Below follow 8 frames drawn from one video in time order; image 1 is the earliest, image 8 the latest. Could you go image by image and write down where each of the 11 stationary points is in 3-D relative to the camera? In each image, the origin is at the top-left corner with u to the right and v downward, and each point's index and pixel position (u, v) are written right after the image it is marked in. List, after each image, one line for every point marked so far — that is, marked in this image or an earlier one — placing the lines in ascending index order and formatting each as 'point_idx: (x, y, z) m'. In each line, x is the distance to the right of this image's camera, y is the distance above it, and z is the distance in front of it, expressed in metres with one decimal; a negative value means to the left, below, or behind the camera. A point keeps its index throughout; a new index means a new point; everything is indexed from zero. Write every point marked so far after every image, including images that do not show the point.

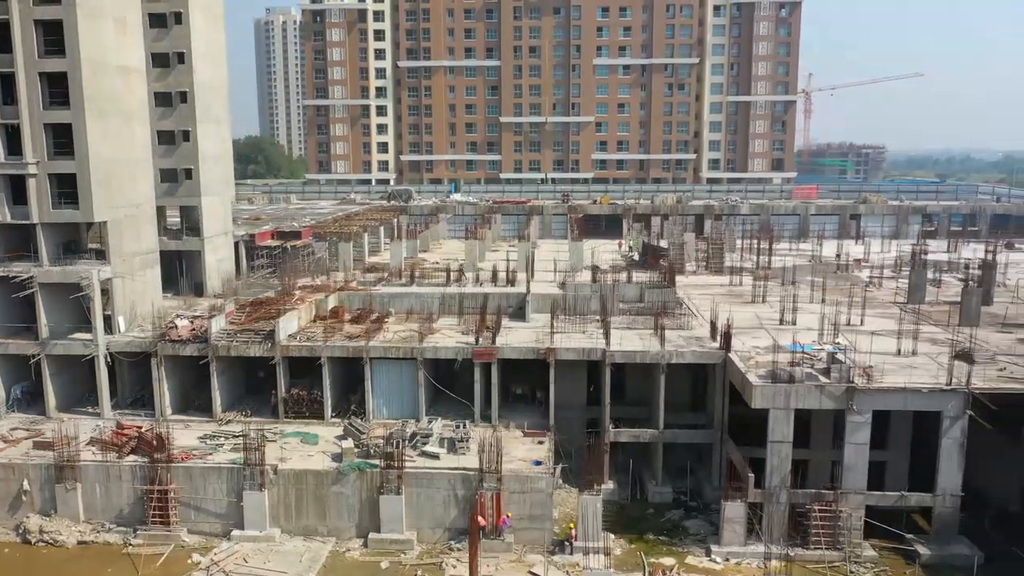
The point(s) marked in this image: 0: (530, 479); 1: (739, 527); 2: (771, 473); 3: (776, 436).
0: (+0.3, -3.0, +19.1) m
1: (+3.6, -3.7, +18.7) m
2: (+4.0, -2.9, +18.8) m
3: (+4.1, -2.3, +18.6) m
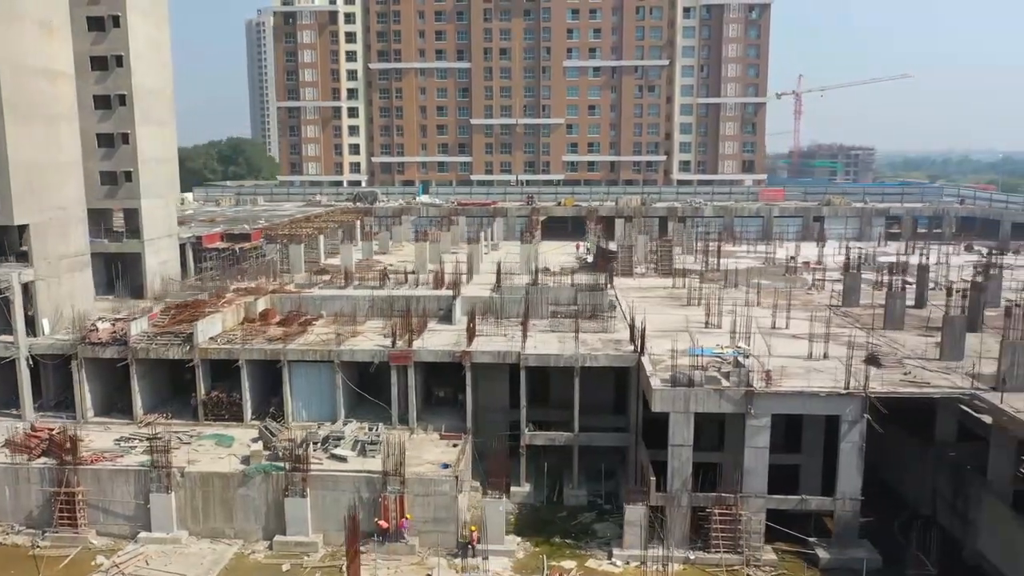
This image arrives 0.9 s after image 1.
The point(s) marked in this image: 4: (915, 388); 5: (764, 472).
0: (-1.3, -3.1, +19.2) m
1: (+2.0, -3.8, +18.7) m
2: (+2.5, -2.9, +18.8) m
3: (+2.5, -2.3, +18.7) m
4: (+6.2, -1.5, +18.6) m
5: (+3.9, -2.8, +18.6) m
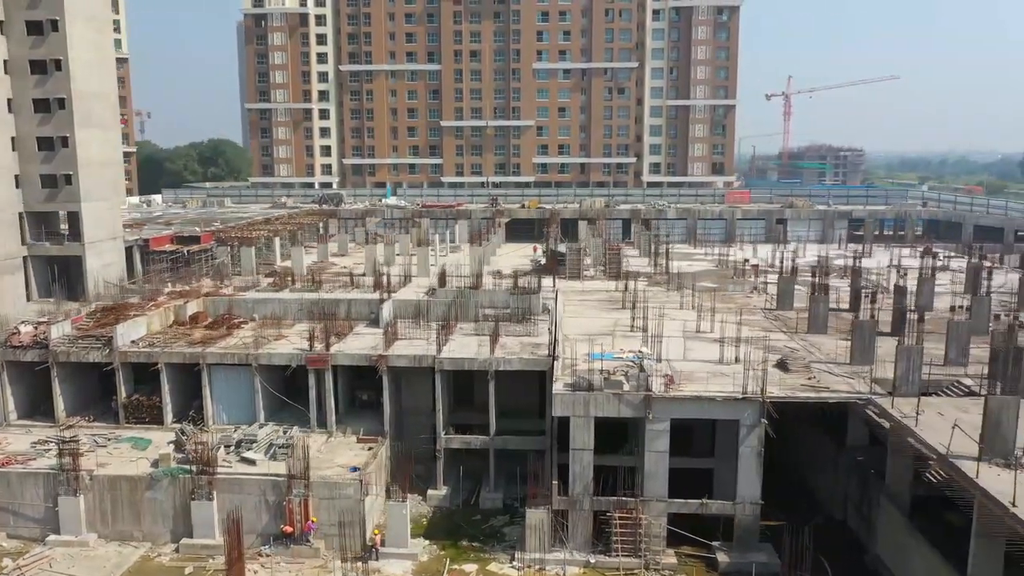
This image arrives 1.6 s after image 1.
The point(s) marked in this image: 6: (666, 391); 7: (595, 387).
0: (-2.8, -3.2, +19.3) m
1: (+0.5, -3.8, +18.8) m
2: (+0.9, -3.0, +18.9) m
3: (+1.0, -2.4, +18.8) m
4: (+4.7, -1.6, +18.7) m
5: (+2.4, -2.9, +18.7) m
6: (+2.4, -1.6, +18.7) m
7: (+1.3, -1.5, +18.7) m
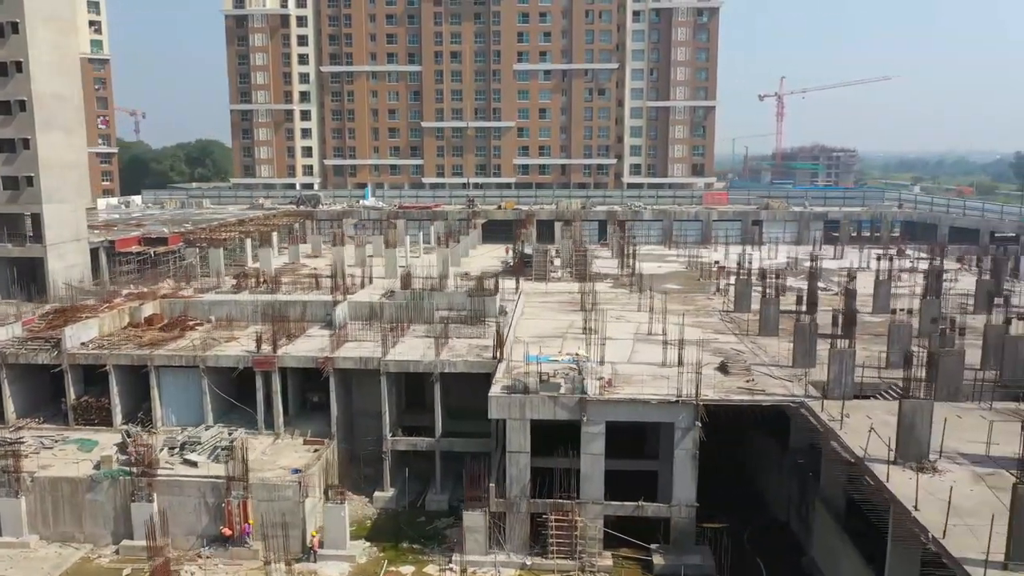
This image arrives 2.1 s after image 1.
0: (-3.8, -3.2, +19.3) m
1: (-0.5, -3.9, +18.9) m
2: (0.0, -3.1, +19.0) m
3: (0.0, -2.5, +18.8) m
4: (+3.7, -1.7, +18.7) m
5: (+1.4, -3.0, +18.7) m
6: (+1.4, -1.6, +18.7) m
7: (+0.3, -1.6, +18.8) m
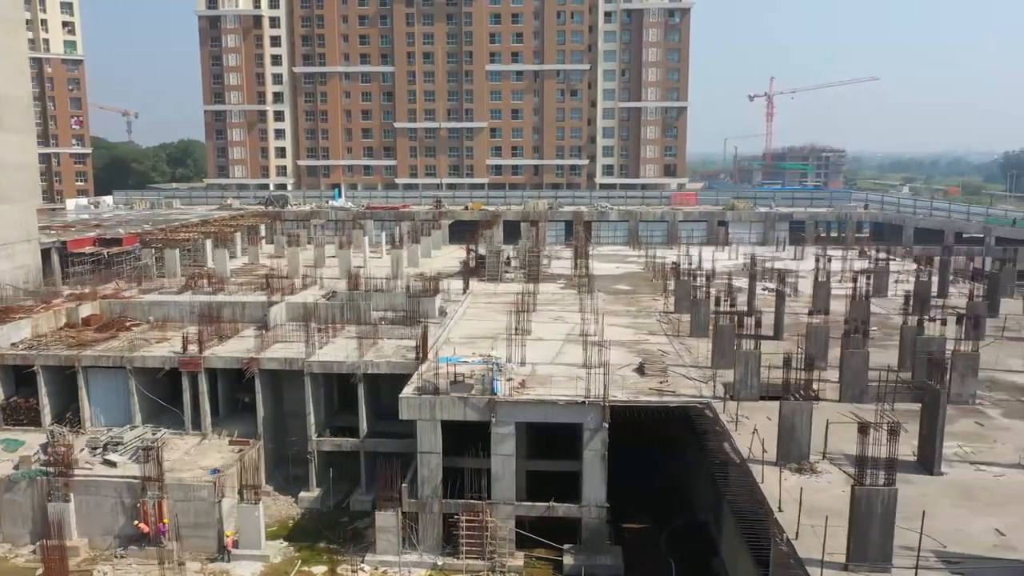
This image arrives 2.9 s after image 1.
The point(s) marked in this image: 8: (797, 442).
0: (-5.2, -3.2, +19.4) m
1: (-1.9, -3.9, +19.0) m
2: (-1.4, -3.1, +19.0) m
3: (-1.4, -2.5, +18.9) m
4: (+2.3, -1.7, +18.8) m
5: (0.0, -3.0, +18.8) m
6: (0.0, -1.7, +18.8) m
7: (-1.1, -1.6, +18.9) m
8: (+3.4, -1.8, +14.4) m
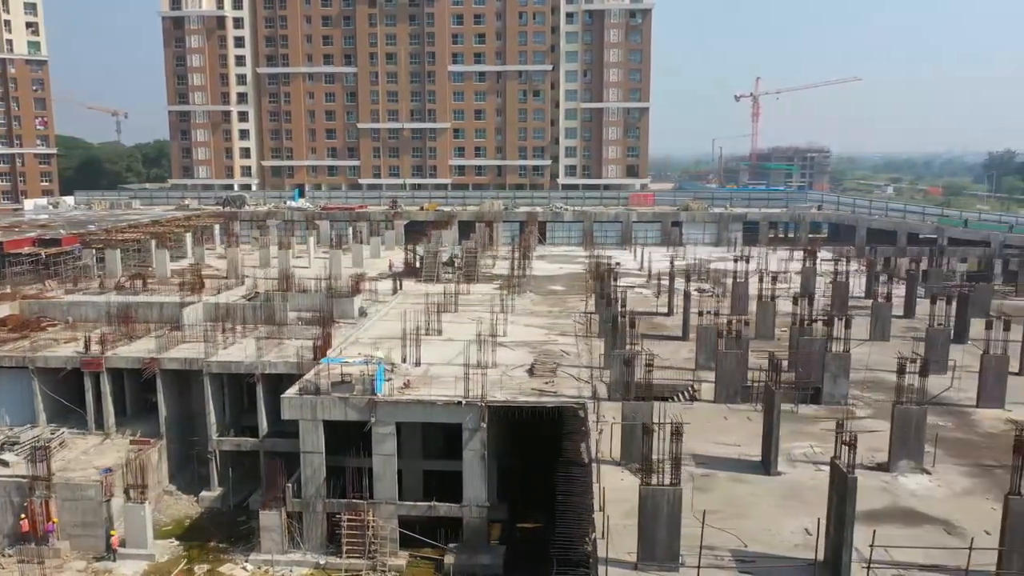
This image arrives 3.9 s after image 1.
0: (-7.0, -3.2, +19.6) m
1: (-3.8, -3.9, +19.1) m
2: (-3.3, -3.1, +19.2) m
3: (-3.2, -2.5, +19.0) m
4: (+0.4, -1.7, +18.9) m
5: (-1.9, -3.0, +19.0) m
6: (-1.9, -1.7, +18.9) m
7: (-3.0, -1.6, +19.0) m
8: (+1.5, -1.9, +14.5) m
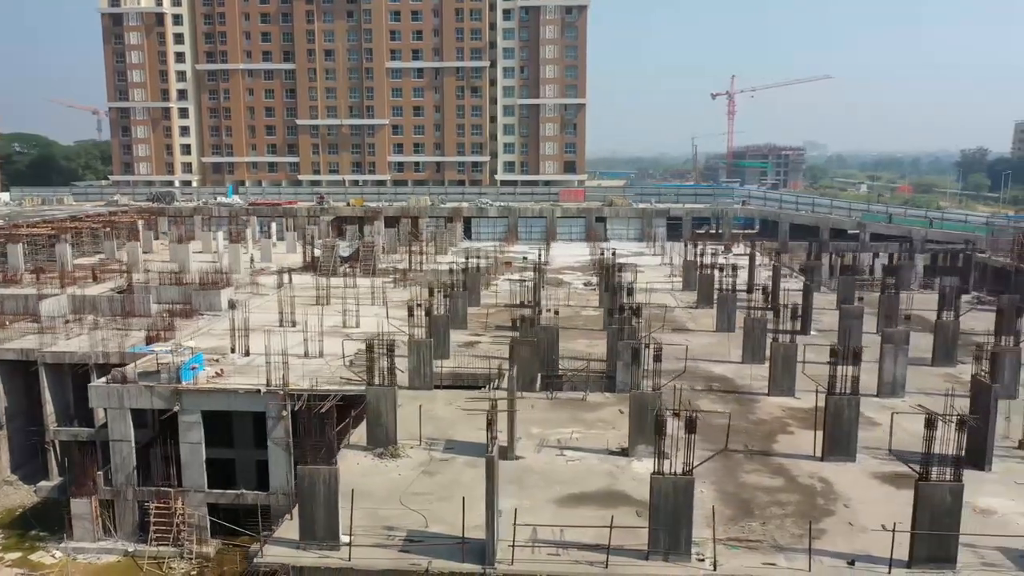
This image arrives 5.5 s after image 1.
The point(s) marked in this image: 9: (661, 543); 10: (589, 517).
0: (-10.1, -3.1, +19.7) m
1: (-6.8, -3.8, +19.2) m
2: (-6.4, -2.9, +19.3) m
3: (-6.3, -2.3, +19.2) m
4: (-2.6, -1.5, +19.1) m
5: (-4.9, -2.8, +19.1) m
6: (-4.9, -1.5, +19.1) m
7: (-6.0, -1.4, +19.1) m
8: (-1.5, -1.7, +14.6) m
9: (+1.3, -2.3, +10.7) m
10: (+0.8, -2.3, +12.1) m
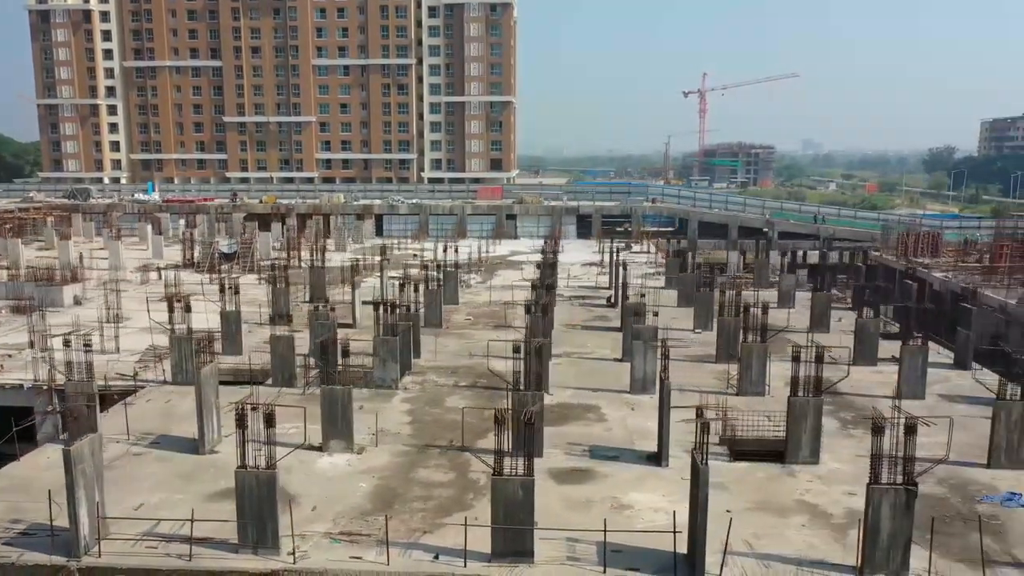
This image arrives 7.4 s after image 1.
0: (-13.7, -3.0, +19.8) m
1: (-10.5, -3.7, +19.3) m
2: (-10.0, -2.9, +19.4) m
3: (-10.0, -2.3, +19.2) m
4: (-6.3, -1.5, +19.1) m
5: (-8.6, -2.8, +19.2) m
6: (-8.6, -1.4, +19.1) m
7: (-9.7, -1.4, +19.2) m
8: (-5.2, -1.6, +14.7) m
9: (-2.4, -2.2, +10.8) m
10: (-2.9, -2.2, +12.1) m
